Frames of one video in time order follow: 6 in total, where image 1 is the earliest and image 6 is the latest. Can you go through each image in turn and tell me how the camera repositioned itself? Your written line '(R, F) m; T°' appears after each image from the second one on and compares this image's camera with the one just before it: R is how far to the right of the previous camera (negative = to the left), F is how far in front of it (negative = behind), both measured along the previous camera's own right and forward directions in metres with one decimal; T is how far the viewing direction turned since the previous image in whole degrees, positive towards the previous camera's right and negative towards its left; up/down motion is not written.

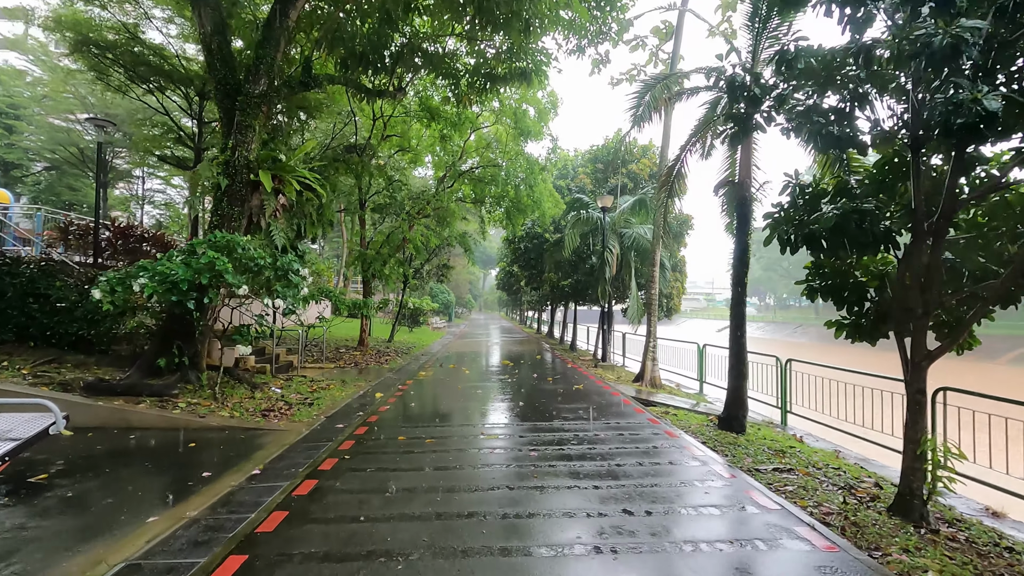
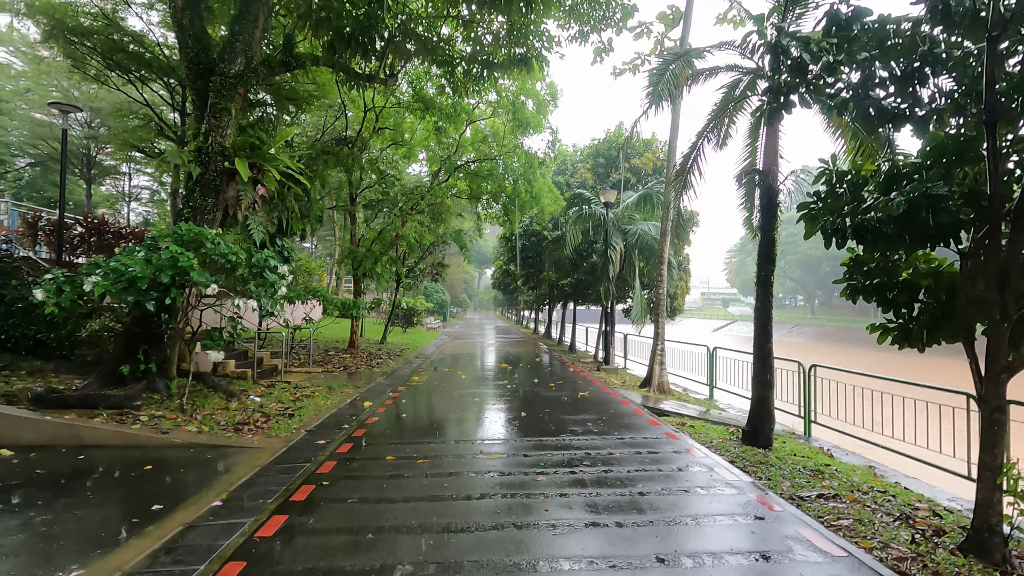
(-0.1, +0.7) m; +1°
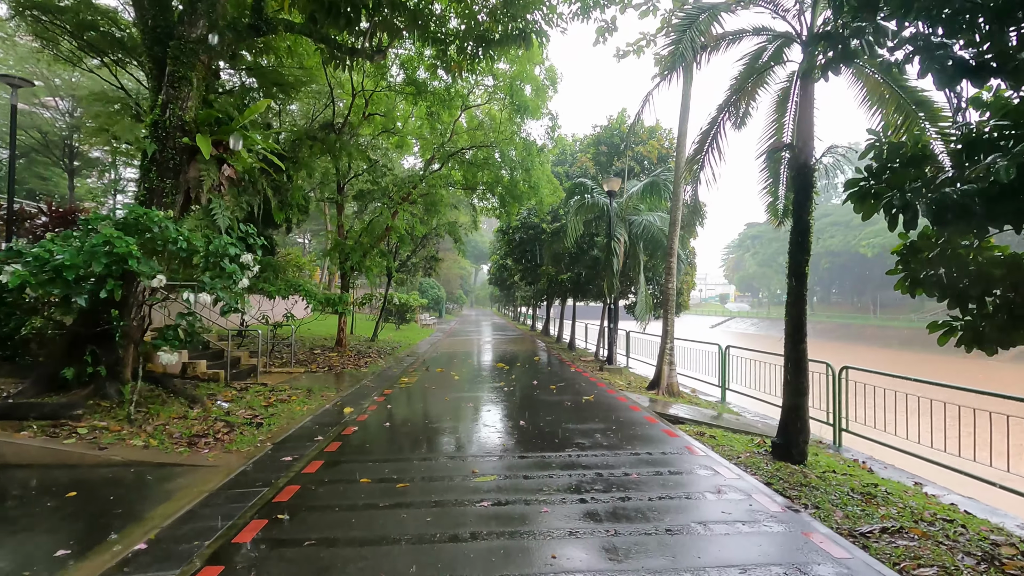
(0.0, +0.8) m; 0°
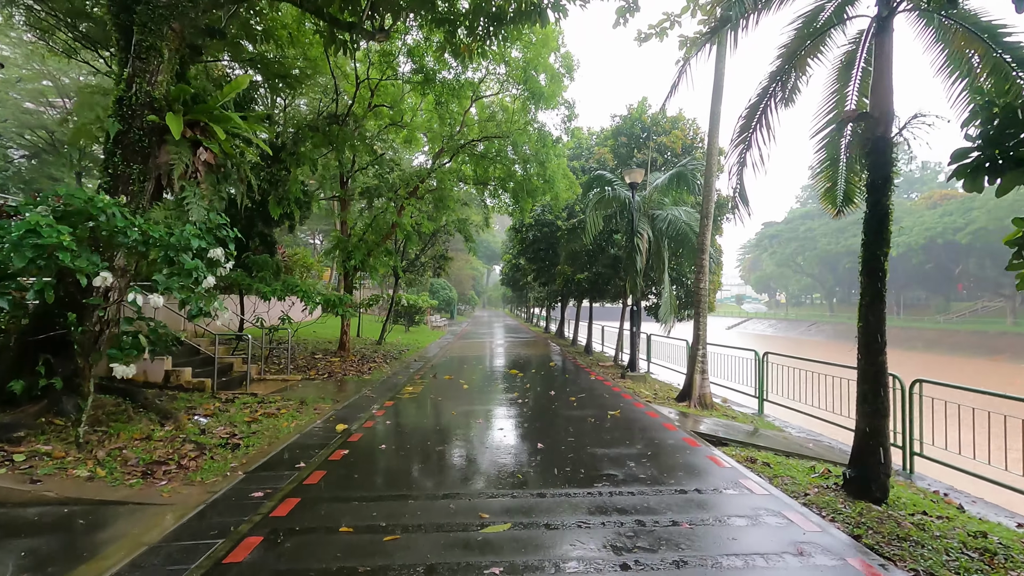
(0.0, +0.9) m; -1°
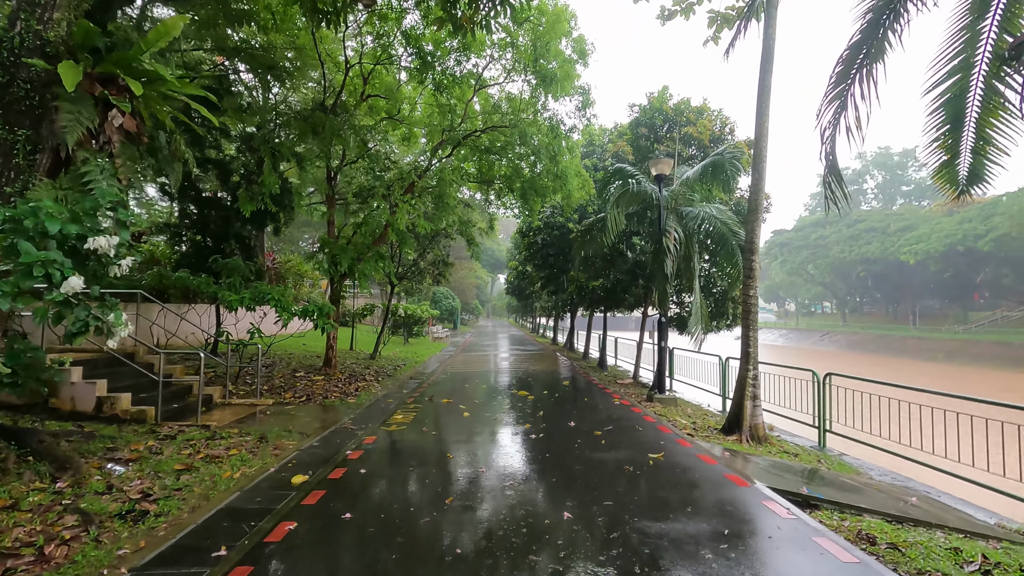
(-0.1, +1.5) m; 0°
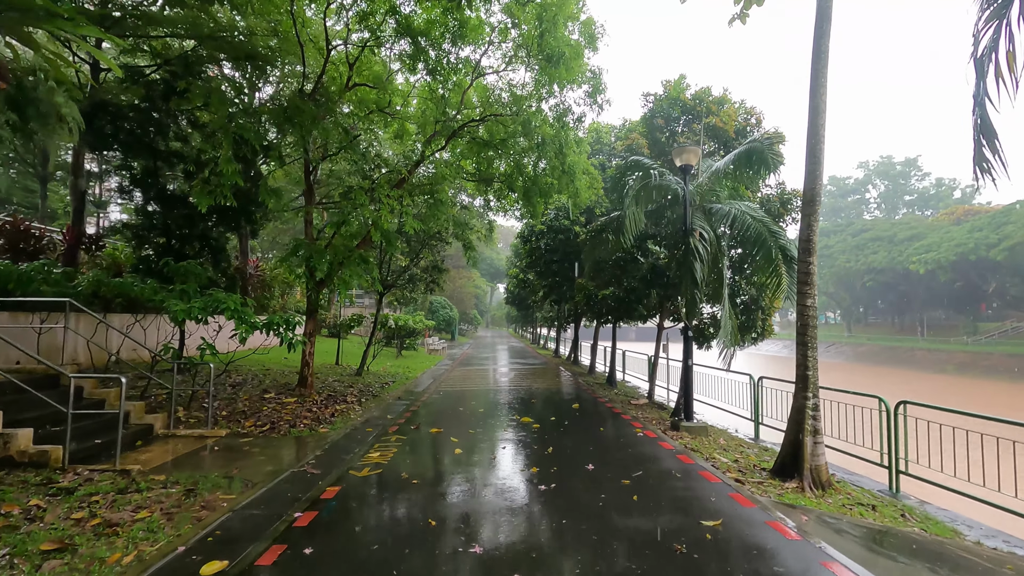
(0.0, +1.3) m; 0°
